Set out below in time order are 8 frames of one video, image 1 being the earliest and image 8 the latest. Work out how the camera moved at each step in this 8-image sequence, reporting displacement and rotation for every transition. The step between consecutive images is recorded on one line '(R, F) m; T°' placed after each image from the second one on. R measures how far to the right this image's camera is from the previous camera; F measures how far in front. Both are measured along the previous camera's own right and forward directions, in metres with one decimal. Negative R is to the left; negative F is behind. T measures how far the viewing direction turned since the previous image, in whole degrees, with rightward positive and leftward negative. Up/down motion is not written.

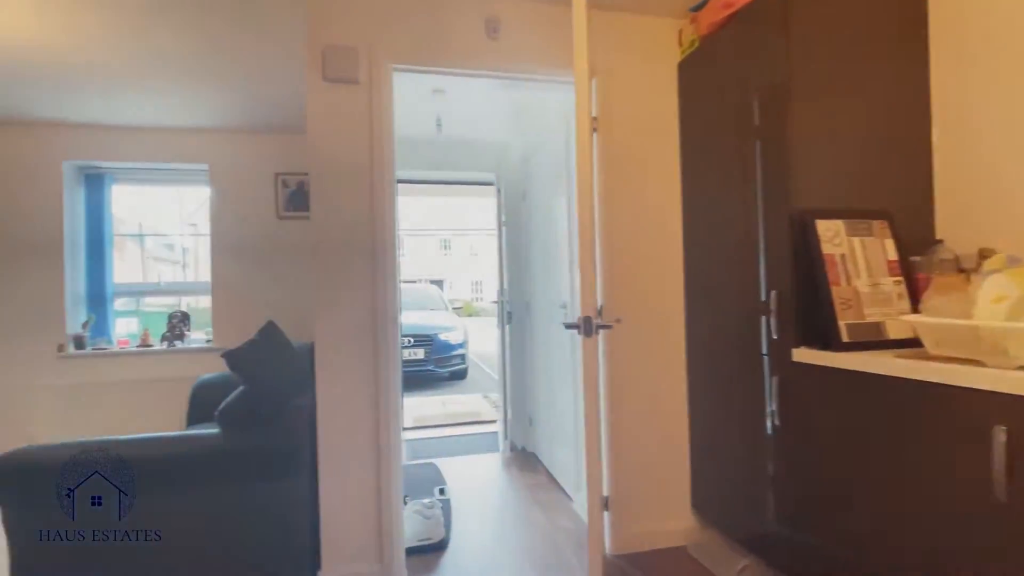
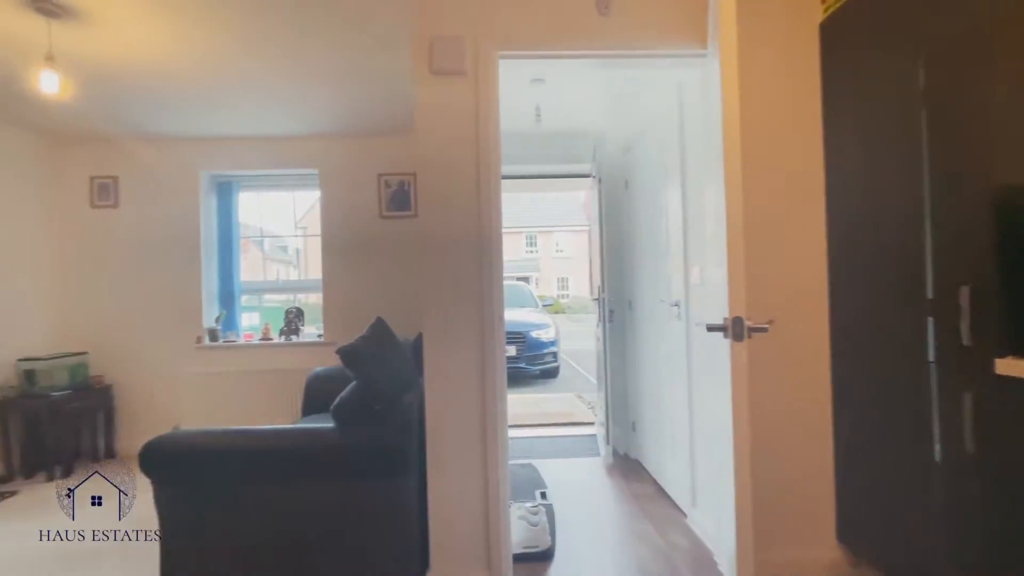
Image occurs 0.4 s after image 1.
(-0.1, +0.1) m; -10°
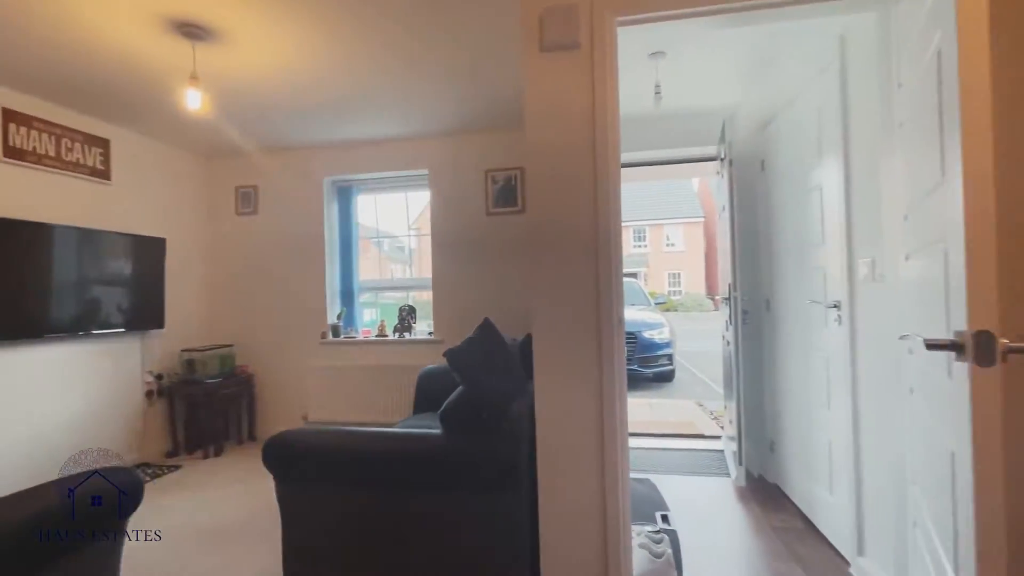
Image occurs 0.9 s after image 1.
(-0.1, +0.2) m; -13°
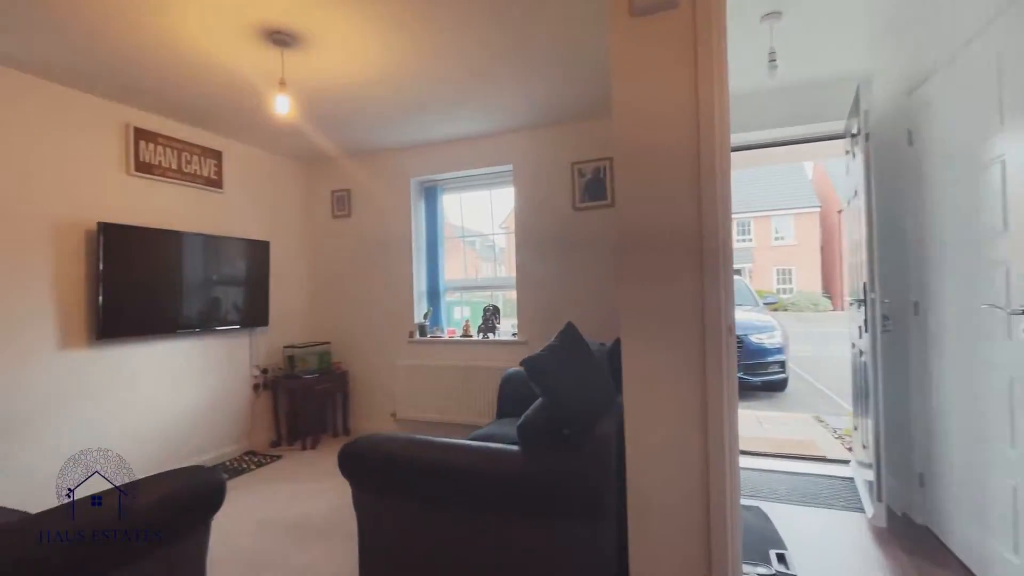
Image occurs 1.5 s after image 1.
(0.0, +0.2) m; -11°
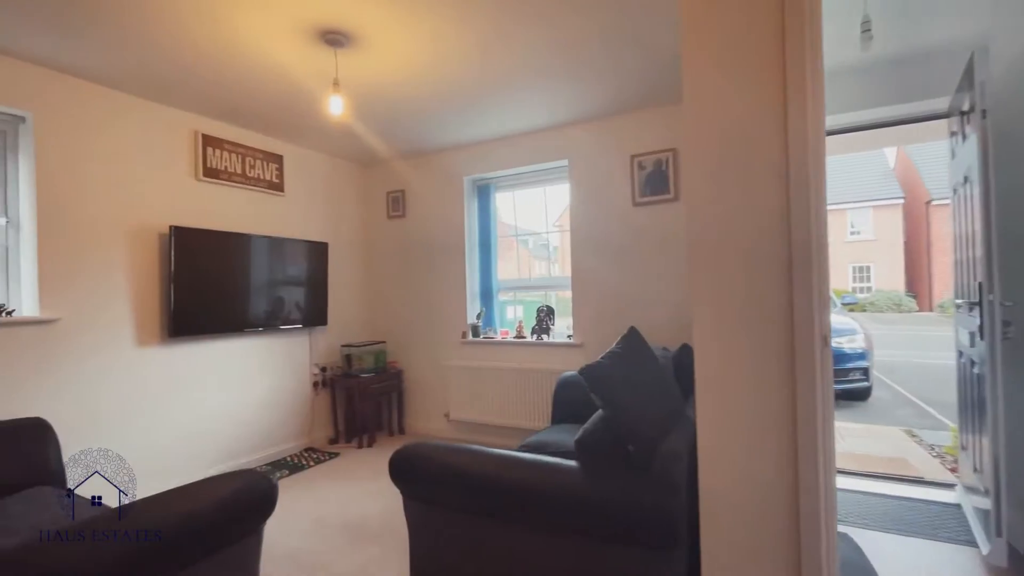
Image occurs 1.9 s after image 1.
(0.0, +0.1) m; -6°
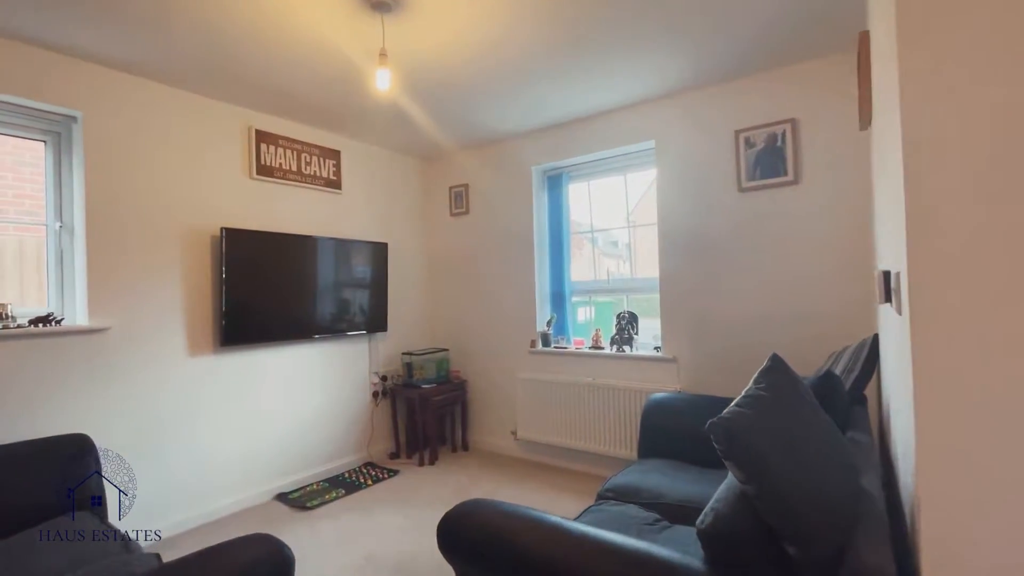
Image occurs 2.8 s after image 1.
(-0.1, +0.4) m; -8°
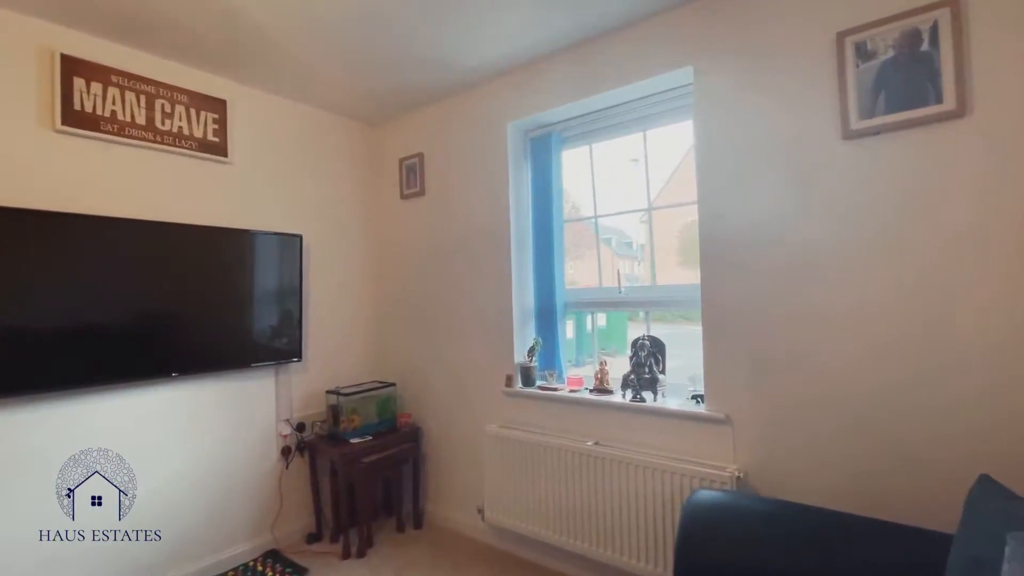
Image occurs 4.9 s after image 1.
(+0.2, +1.1) m; -2°
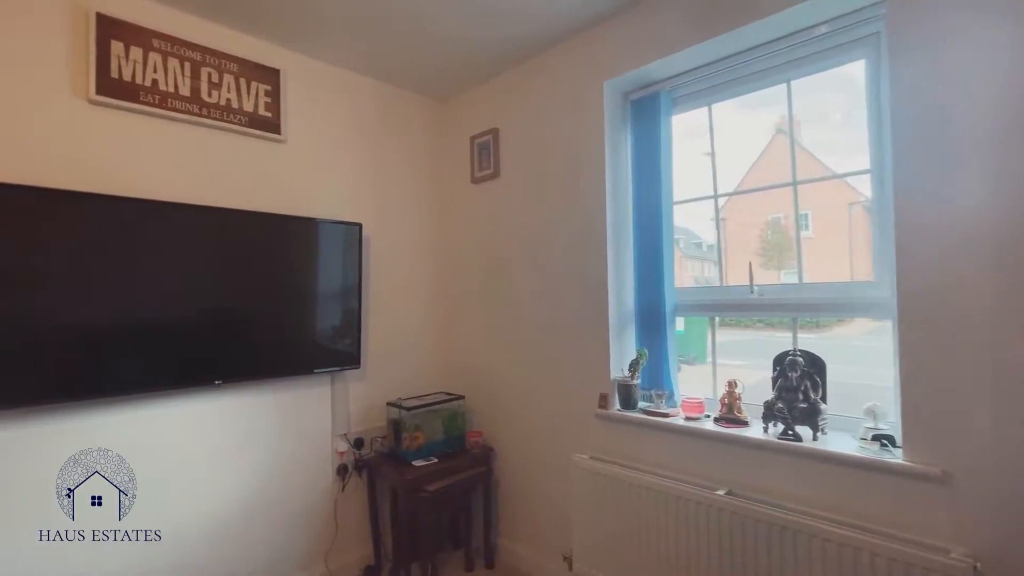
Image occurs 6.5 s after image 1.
(-0.1, +0.4) m; -7°
